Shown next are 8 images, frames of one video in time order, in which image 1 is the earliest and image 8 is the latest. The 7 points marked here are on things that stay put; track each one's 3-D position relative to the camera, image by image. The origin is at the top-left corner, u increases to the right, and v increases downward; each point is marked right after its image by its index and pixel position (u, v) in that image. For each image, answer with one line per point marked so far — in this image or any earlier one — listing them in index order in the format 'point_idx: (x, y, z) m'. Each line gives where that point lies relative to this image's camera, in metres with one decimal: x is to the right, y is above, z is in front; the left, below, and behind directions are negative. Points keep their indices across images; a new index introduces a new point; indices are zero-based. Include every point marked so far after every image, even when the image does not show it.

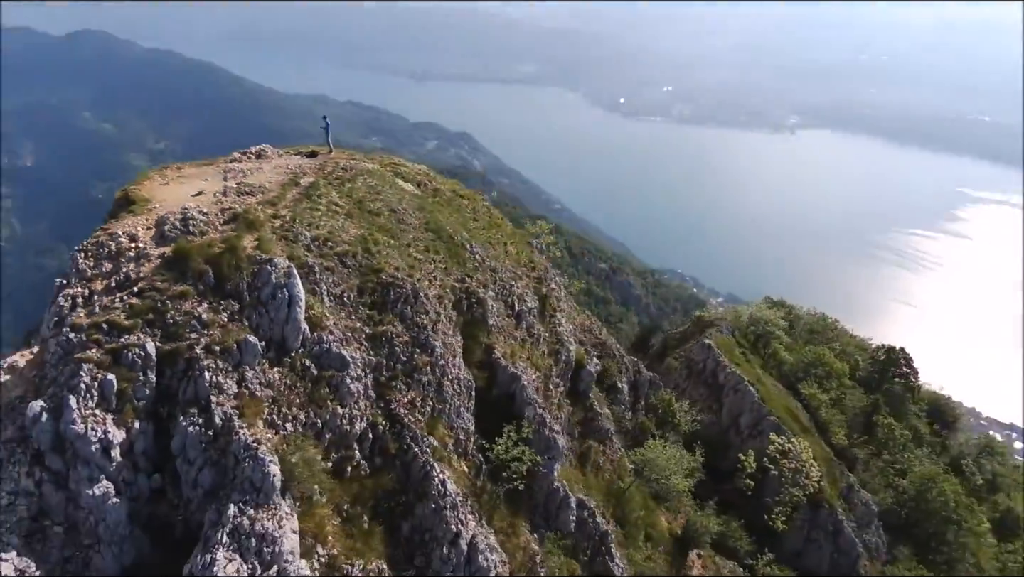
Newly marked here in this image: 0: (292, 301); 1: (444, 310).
0: (-3.7, -0.5, +10.1) m
1: (-1.7, -0.5, +13.4) m
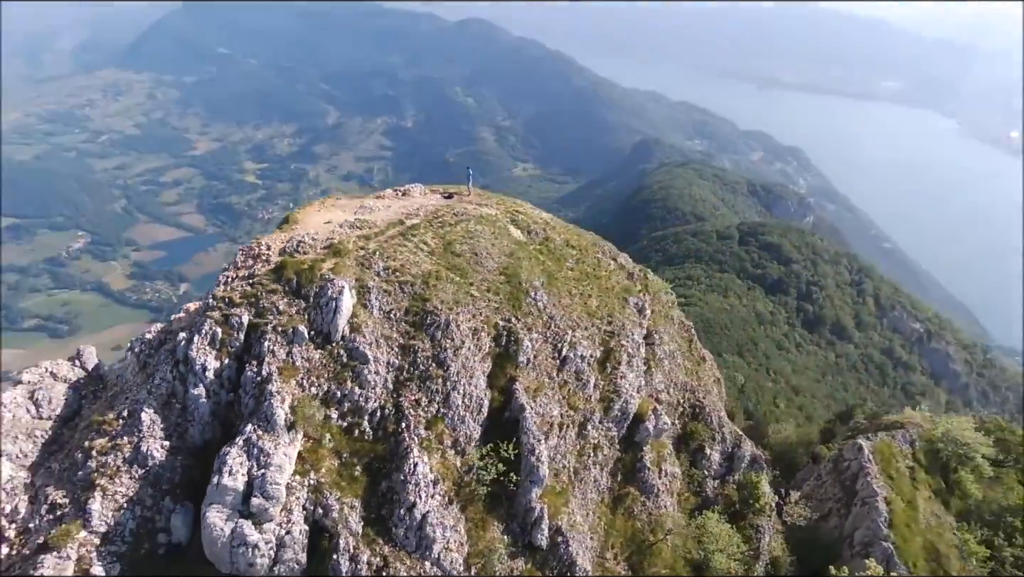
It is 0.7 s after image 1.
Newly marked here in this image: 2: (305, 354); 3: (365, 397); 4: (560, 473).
0: (-4.4, -0.7, +15.2) m
1: (-1.2, -1.4, +17.2) m
2: (-5.2, -1.6, +15.0) m
3: (-3.6, -2.6, +15.5) m
4: (+1.9, -5.1, +18.0) m
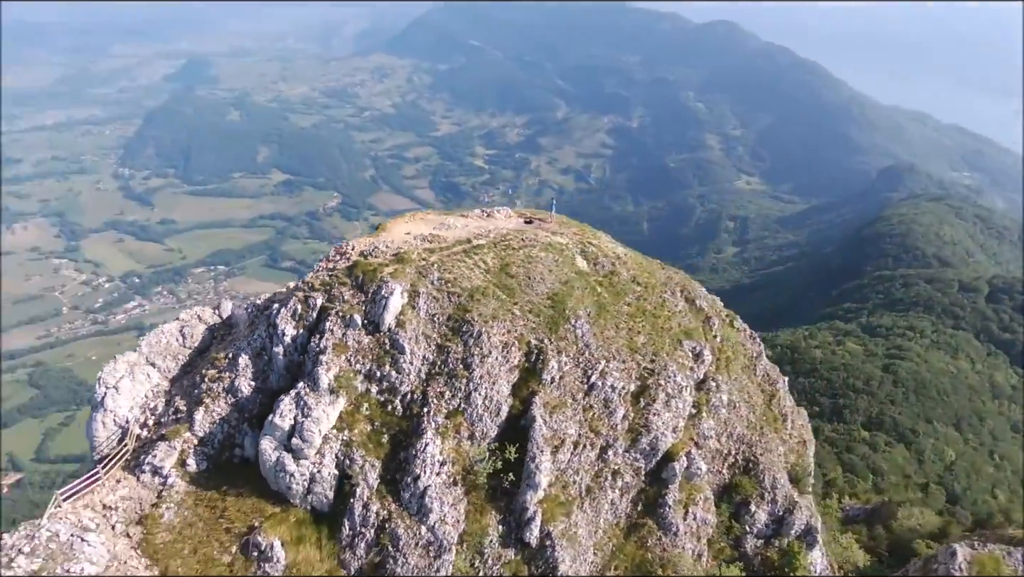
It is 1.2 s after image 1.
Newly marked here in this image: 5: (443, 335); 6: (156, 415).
0: (-3.9, -0.8, +18.9) m
1: (-0.4, -1.9, +19.9) m
2: (-4.8, -1.5, +18.9) m
3: (-3.4, -2.7, +19.0) m
4: (+2.1, -6.1, +19.8) m
5: (-2.2, -1.5, +19.5) m
6: (-11.3, -4.0, +19.7) m
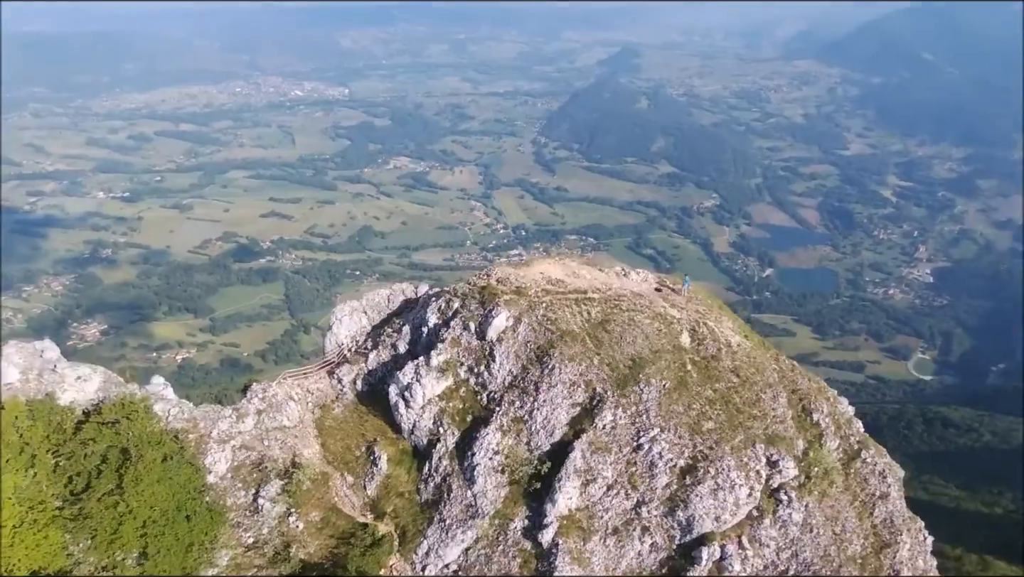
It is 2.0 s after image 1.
0: (-0.8, -1.6, +24.9) m
1: (+2.2, -3.7, +24.1) m
2: (-1.8, -2.0, +25.5) m
3: (-0.9, -3.6, +24.9) m
4: (+3.0, -8.4, +23.1) m
5: (+0.6, -2.7, +24.7) m
6: (-7.4, -2.6, +29.6) m
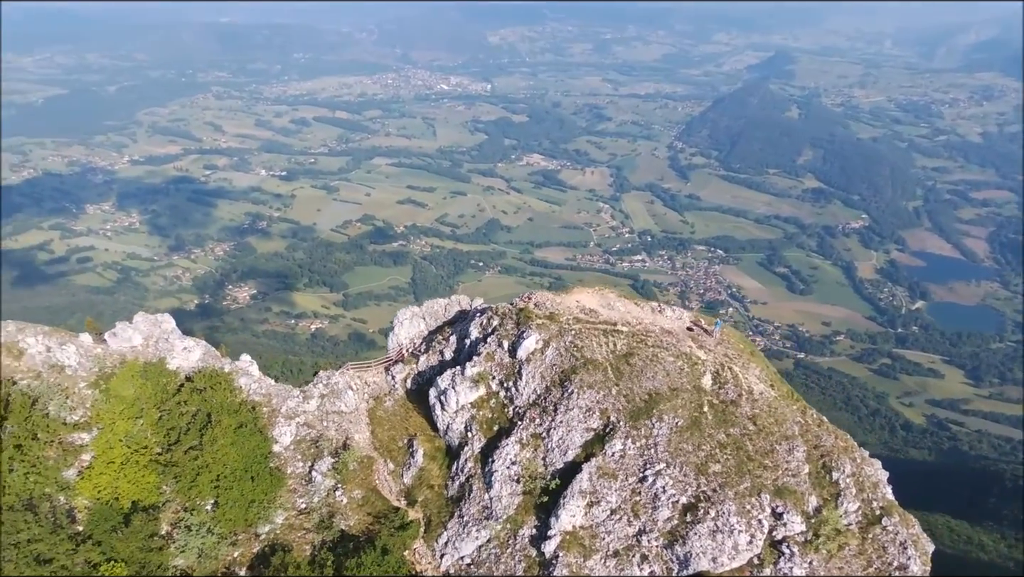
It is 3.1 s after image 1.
0: (+0.4, -2.5, +27.0) m
1: (+3.0, -5.0, +25.6) m
2: (-0.5, -2.9, +27.7) m
3: (+0.1, -4.5, +27.0) m
4: (+3.2, -9.7, +24.5) m
5: (+1.7, -3.8, +26.5) m
6: (-5.2, -3.0, +32.8) m
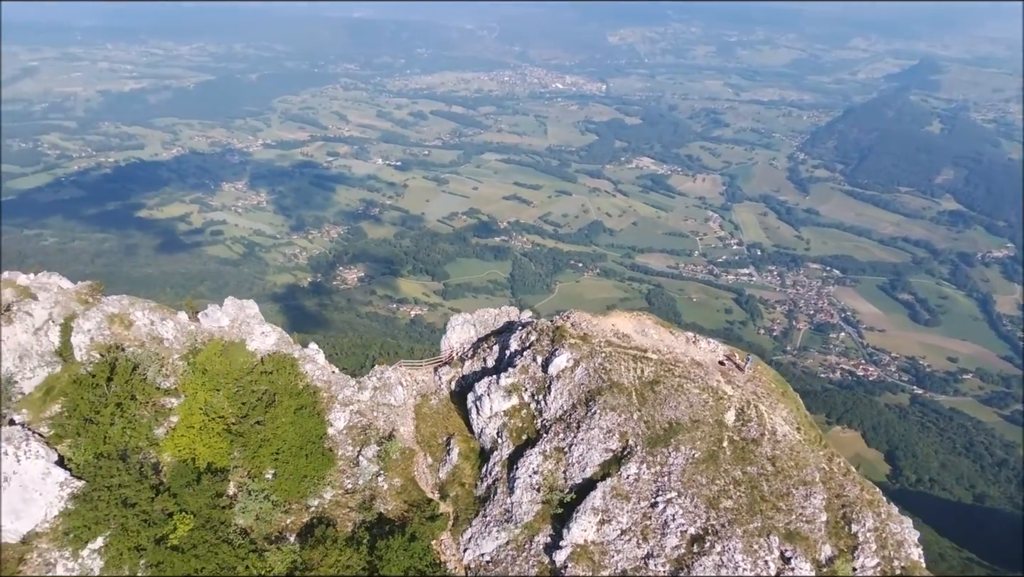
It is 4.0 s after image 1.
0: (+1.9, -3.4, +28.3) m
1: (+4.0, -6.1, +26.6) m
2: (+1.1, -3.7, +29.2) m
3: (+1.4, -5.4, +28.4) m
4: (+3.6, -10.8, +25.5) m
5: (+2.9, -4.8, +27.7) m
6: (-2.8, -3.4, +35.0) m
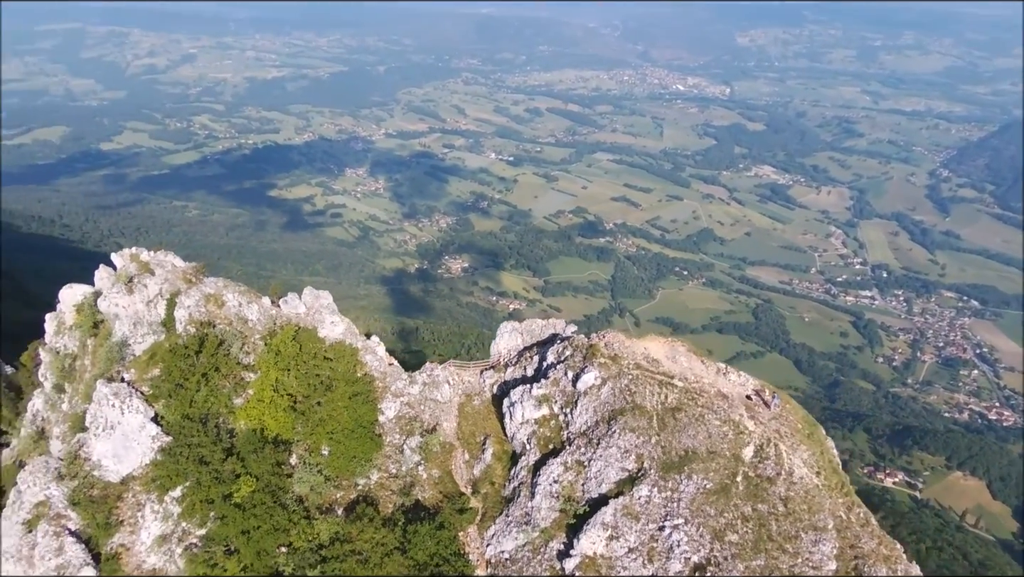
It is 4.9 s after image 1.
0: (+3.3, -4.3, +29.5) m
1: (+4.9, -7.1, +27.5) m
2: (+2.7, -4.5, +30.5) m
3: (+2.7, -6.2, +29.7) m
4: (+4.0, -11.8, +26.5) m
5: (+4.1, -5.8, +28.7) m
6: (-0.2, -4.0, +36.8) m
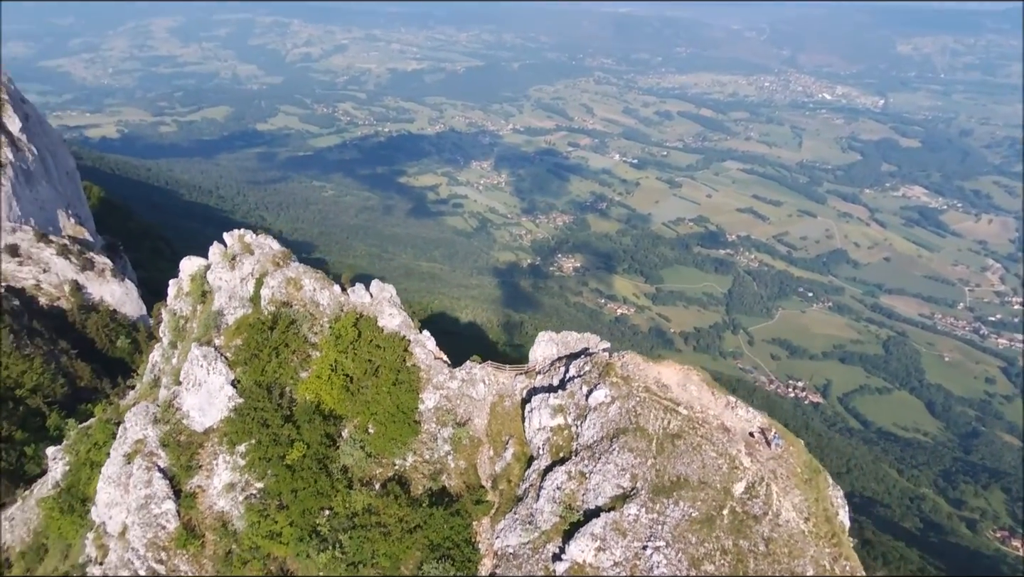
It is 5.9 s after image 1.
0: (+4.1, -5.3, +30.9) m
1: (+5.0, -8.2, +28.6) m
2: (+3.6, -5.4, +32.0) m
3: (+3.3, -7.1, +31.2) m
4: (+3.4, -12.8, +27.9) m
5: (+4.6, -6.8, +29.9) m
6: (+1.9, -4.6, +38.6) m
